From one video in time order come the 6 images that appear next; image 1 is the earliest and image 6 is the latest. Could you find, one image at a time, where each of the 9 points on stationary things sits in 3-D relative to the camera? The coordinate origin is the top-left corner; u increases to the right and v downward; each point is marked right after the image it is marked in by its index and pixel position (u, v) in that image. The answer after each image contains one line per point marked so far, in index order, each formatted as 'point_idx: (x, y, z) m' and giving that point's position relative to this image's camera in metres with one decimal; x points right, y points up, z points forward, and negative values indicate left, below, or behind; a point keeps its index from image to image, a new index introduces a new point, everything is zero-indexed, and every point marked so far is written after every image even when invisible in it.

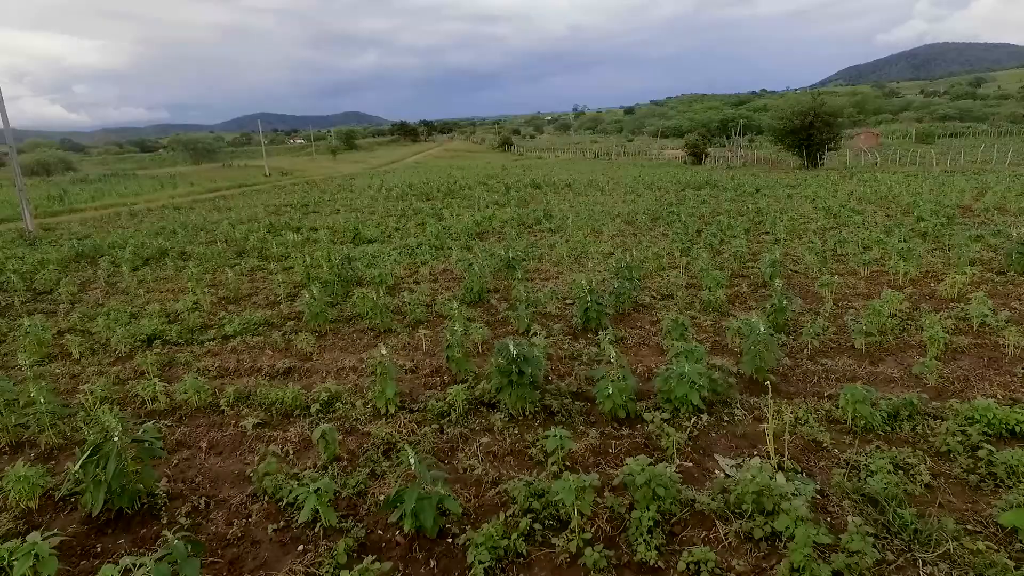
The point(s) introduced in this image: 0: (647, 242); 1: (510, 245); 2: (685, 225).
0: (+3.3, +1.1, +15.0) m
1: (-0.1, +1.0, +15.4) m
2: (+4.8, +1.7, +17.3) m
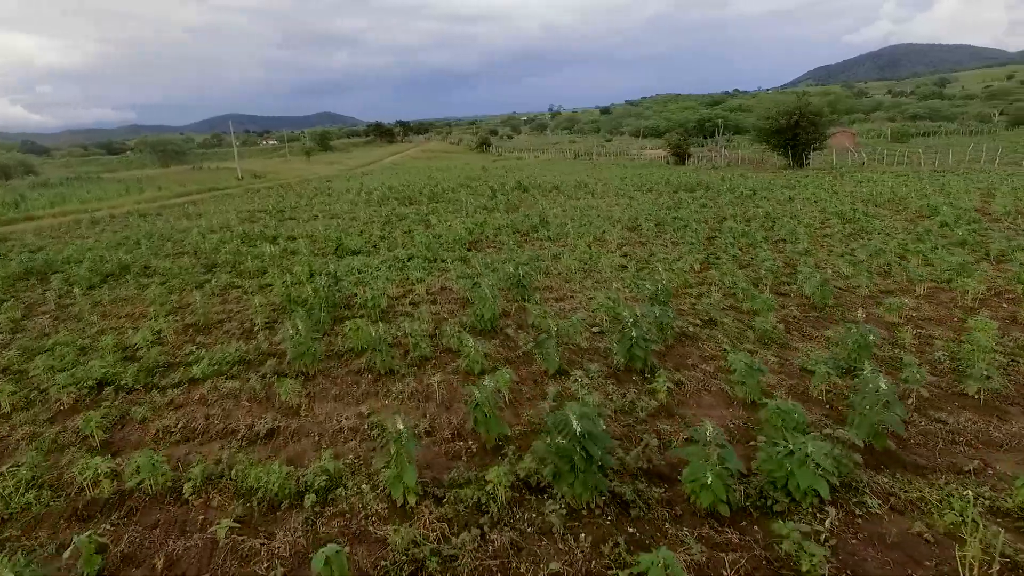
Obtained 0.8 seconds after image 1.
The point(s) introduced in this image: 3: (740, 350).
0: (+3.3, +0.7, +13.8) m
1: (0.0, +0.7, +14.0) m
2: (+4.8, +1.4, +16.2) m
3: (+2.6, -0.7, +7.0) m
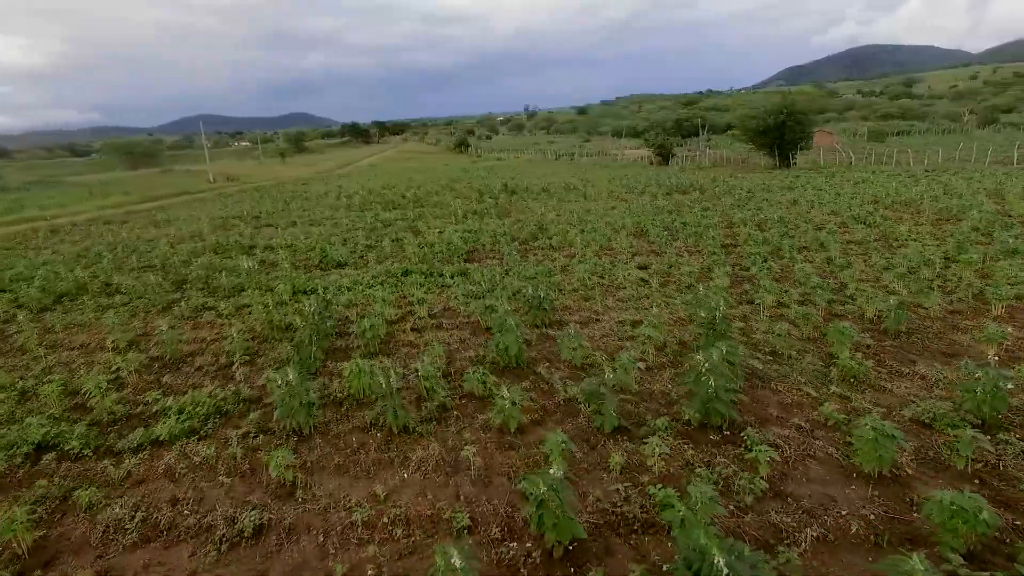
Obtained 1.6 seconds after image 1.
0: (+3.5, +0.4, +12.7) m
1: (+0.1, +0.3, +12.8) m
2: (+4.8, +1.1, +15.0) m
3: (+3.0, -1.0, +5.8) m
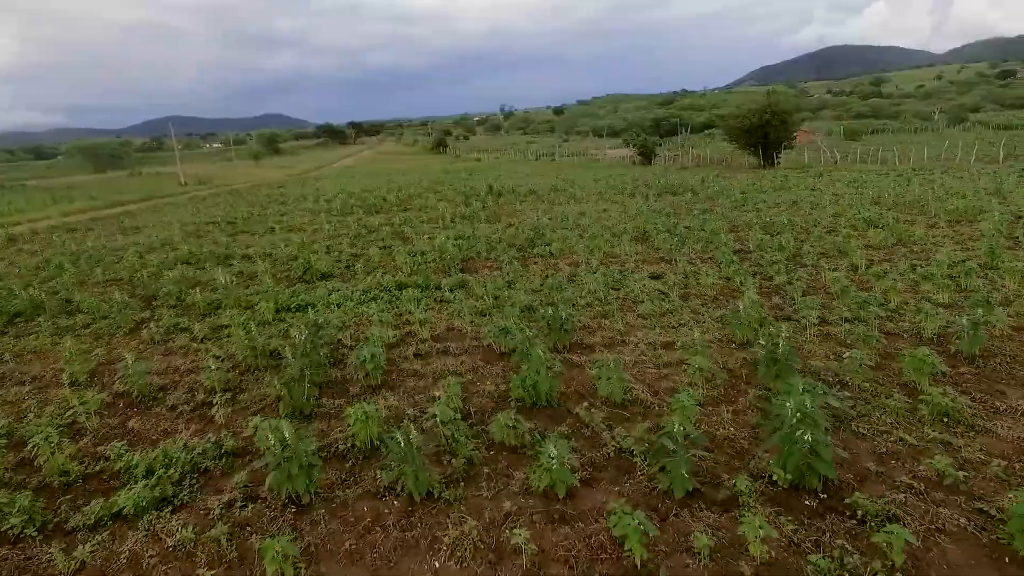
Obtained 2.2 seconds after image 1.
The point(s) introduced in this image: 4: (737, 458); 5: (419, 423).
0: (+3.5, +0.2, +11.8) m
1: (+0.2, +0.1, +11.8) m
2: (+4.8, +0.9, +14.2) m
3: (+3.4, -1.2, +5.0) m
4: (+1.8, -1.4, +5.0) m
5: (-0.9, -1.3, +5.9) m
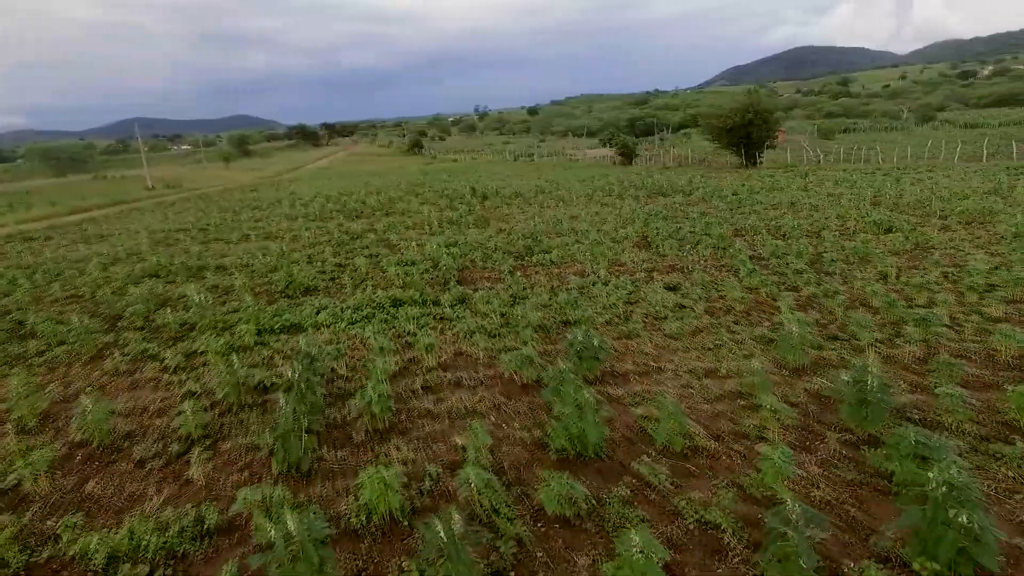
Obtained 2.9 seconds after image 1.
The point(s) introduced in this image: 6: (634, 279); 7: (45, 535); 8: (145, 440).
0: (+3.7, 0.0, +10.9) m
1: (+0.3, -0.2, +10.8) m
2: (+4.8, +0.7, +13.4) m
3: (+3.8, -1.5, +4.1) m
4: (+2.2, -1.6, +4.0) m
5: (-0.5, -1.6, +4.9) m
6: (+2.4, +0.2, +12.2) m
7: (-3.7, -1.9, +4.8) m
8: (-3.9, -1.6, +6.5) m
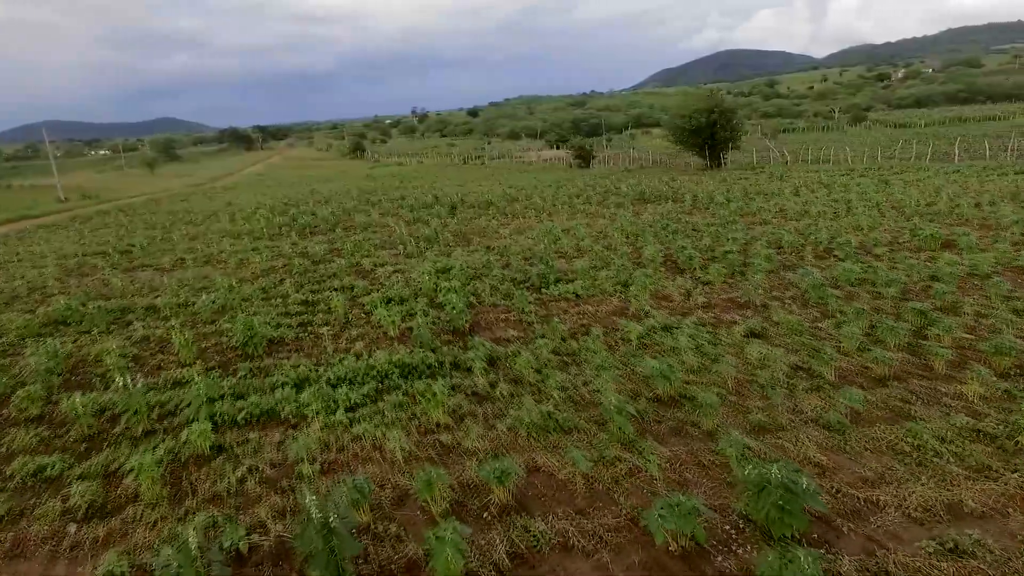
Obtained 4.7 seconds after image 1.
0: (+4.3, -0.7, +8.5) m
1: (+1.0, -1.0, +8.0) m
2: (+5.2, 0.0, +11.0) m
3: (+5.1, -2.1, +1.7) m
4: (+3.6, -2.3, +1.5) m
5: (+0.8, -2.3, +2.1) m
6: (+3.0, -0.5, +9.6) m
7: (-2.4, -2.8, +1.8) m
8: (-2.7, -2.5, +3.4) m
